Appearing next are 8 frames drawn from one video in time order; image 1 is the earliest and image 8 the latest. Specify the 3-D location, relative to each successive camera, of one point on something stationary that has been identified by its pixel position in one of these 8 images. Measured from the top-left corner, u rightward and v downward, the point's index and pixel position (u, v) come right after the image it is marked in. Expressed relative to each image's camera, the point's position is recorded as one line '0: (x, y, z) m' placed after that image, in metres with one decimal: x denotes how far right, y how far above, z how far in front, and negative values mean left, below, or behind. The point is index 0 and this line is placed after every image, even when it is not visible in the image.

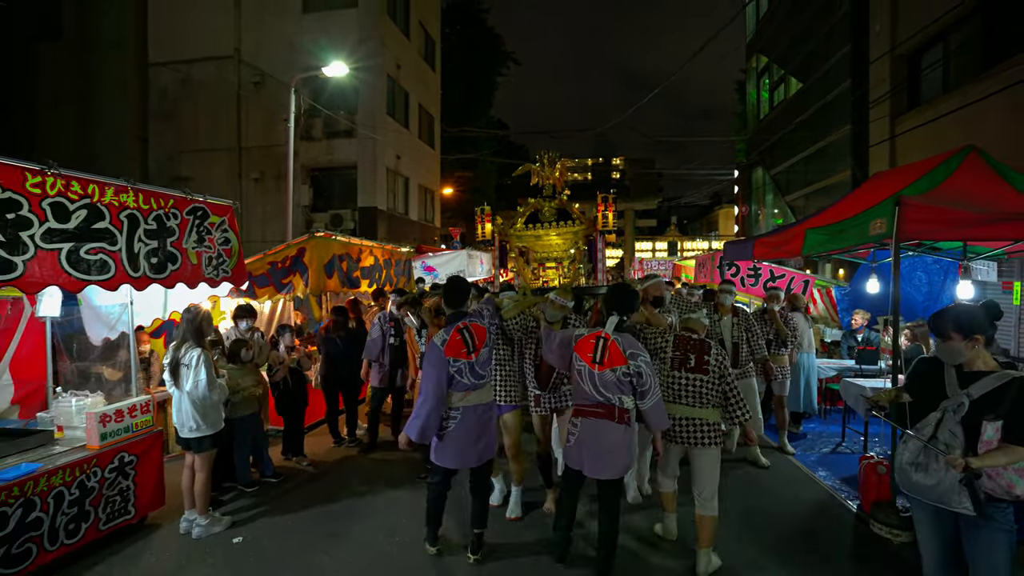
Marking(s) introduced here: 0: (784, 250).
0: (+3.1, +0.4, +5.9) m
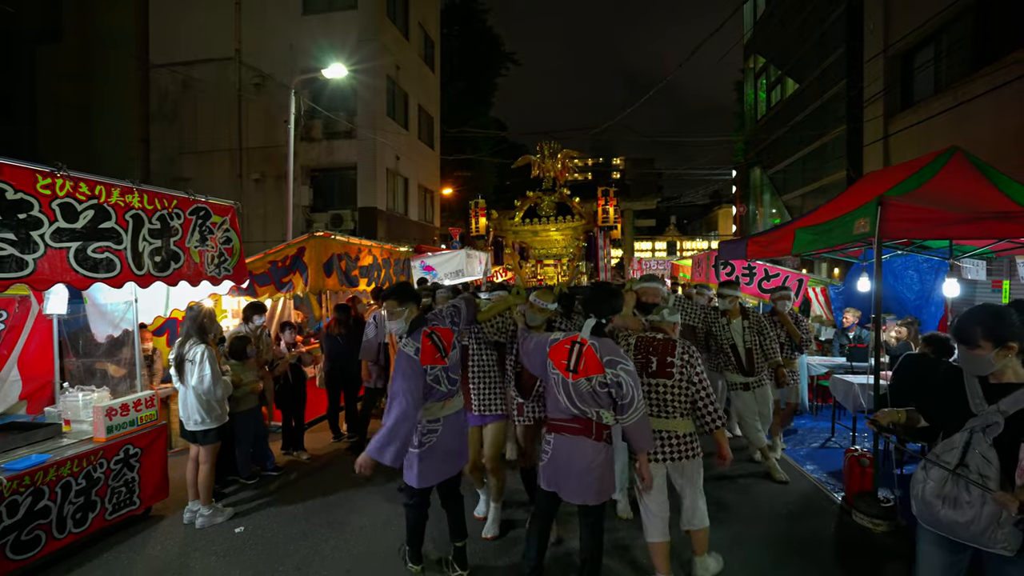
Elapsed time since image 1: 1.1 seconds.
0: (+3.0, +0.5, +6.0) m
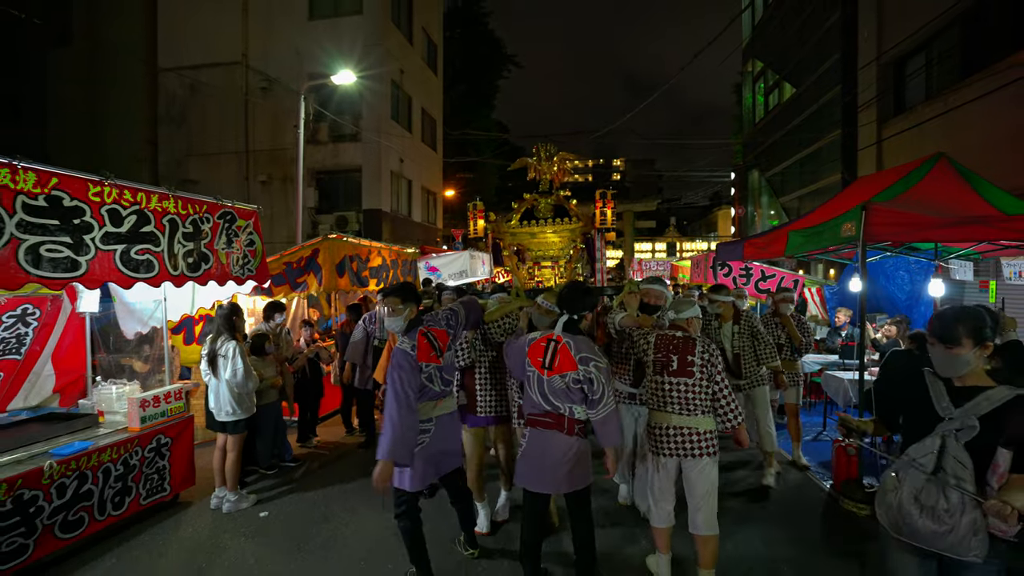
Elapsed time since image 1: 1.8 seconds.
0: (+3.1, +0.5, +6.3) m
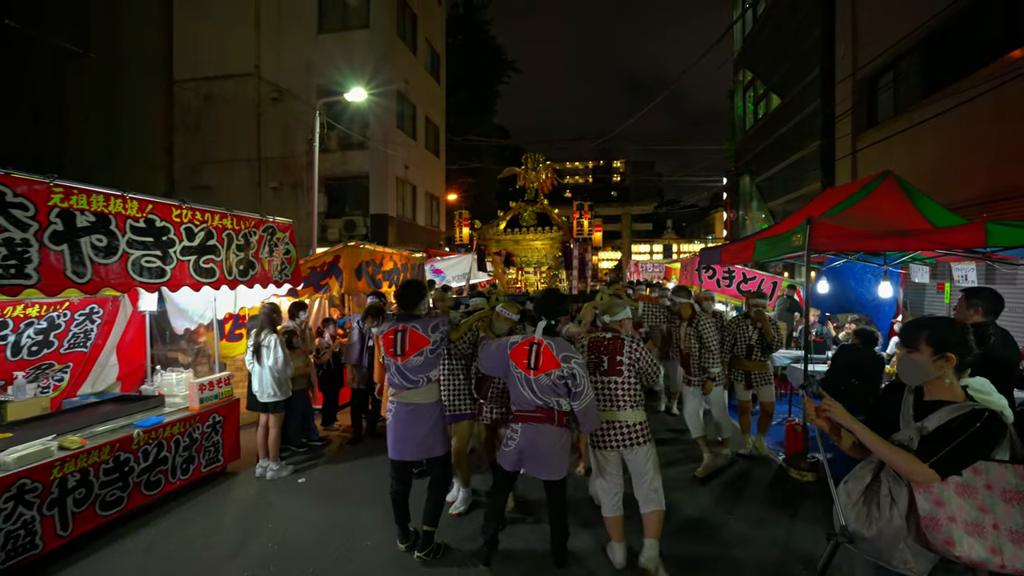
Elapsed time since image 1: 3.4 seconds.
0: (+3.1, +0.4, +7.1) m
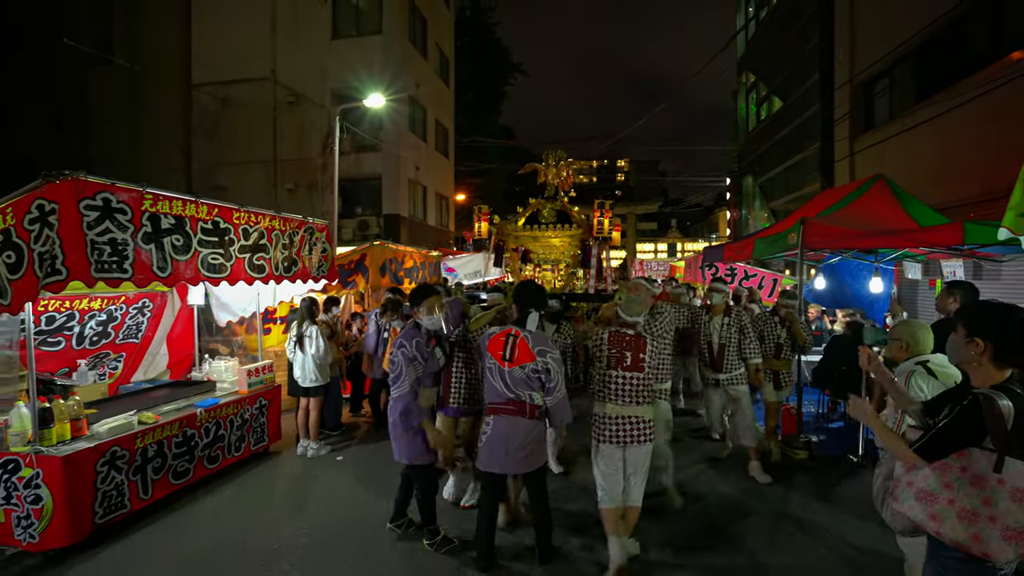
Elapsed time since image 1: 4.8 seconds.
0: (+3.3, +0.5, +7.6) m
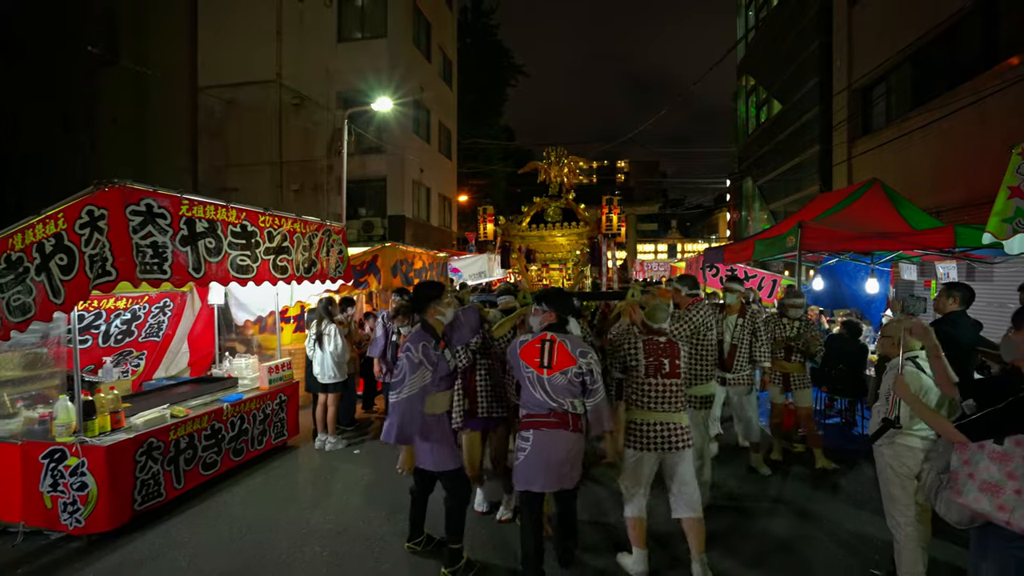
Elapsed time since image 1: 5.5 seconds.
0: (+3.4, +0.5, +7.9) m
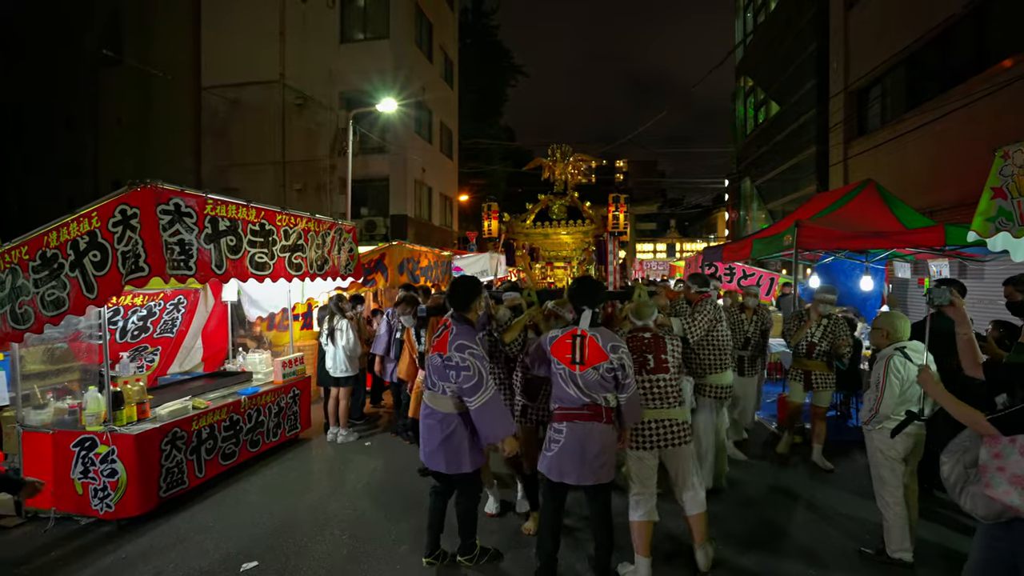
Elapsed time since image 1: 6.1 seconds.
0: (+3.5, +0.5, +8.1) m
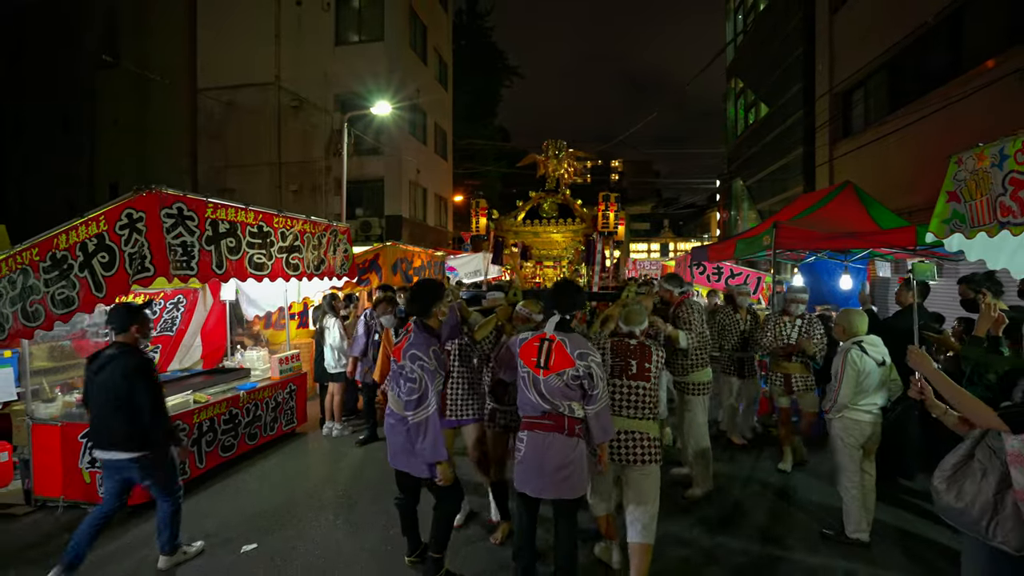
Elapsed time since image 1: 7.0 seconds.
0: (+3.3, +0.5, +8.3) m
